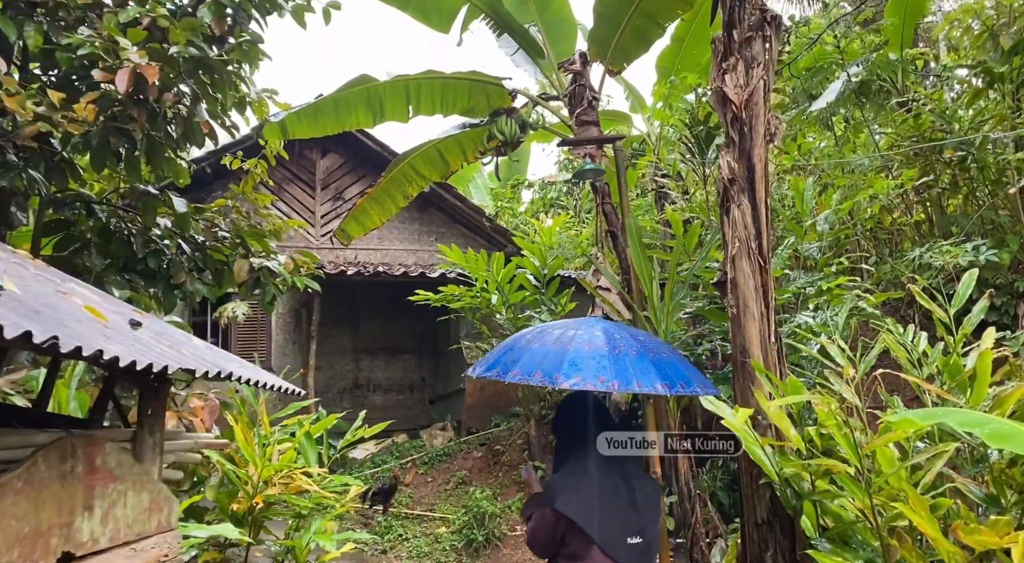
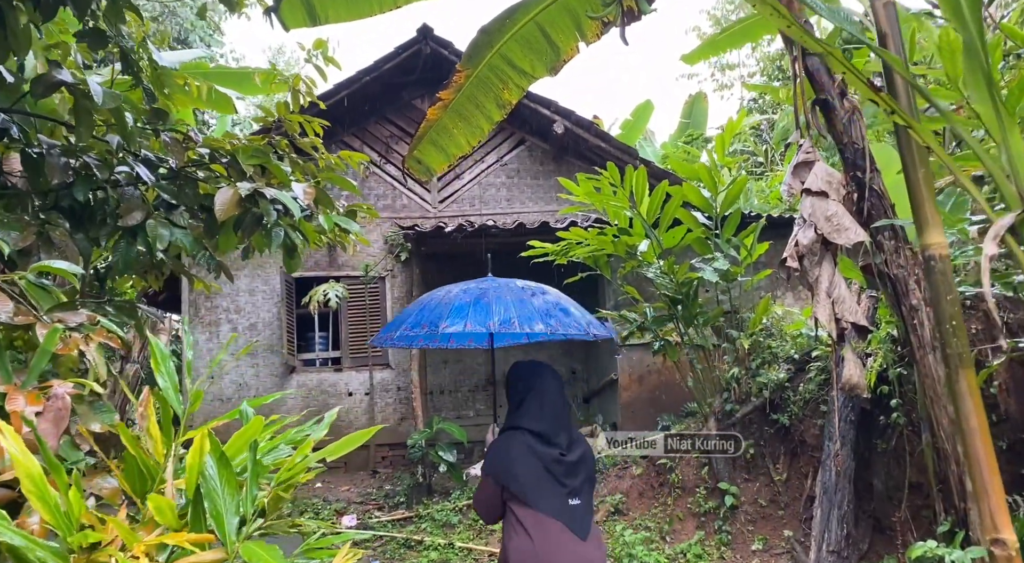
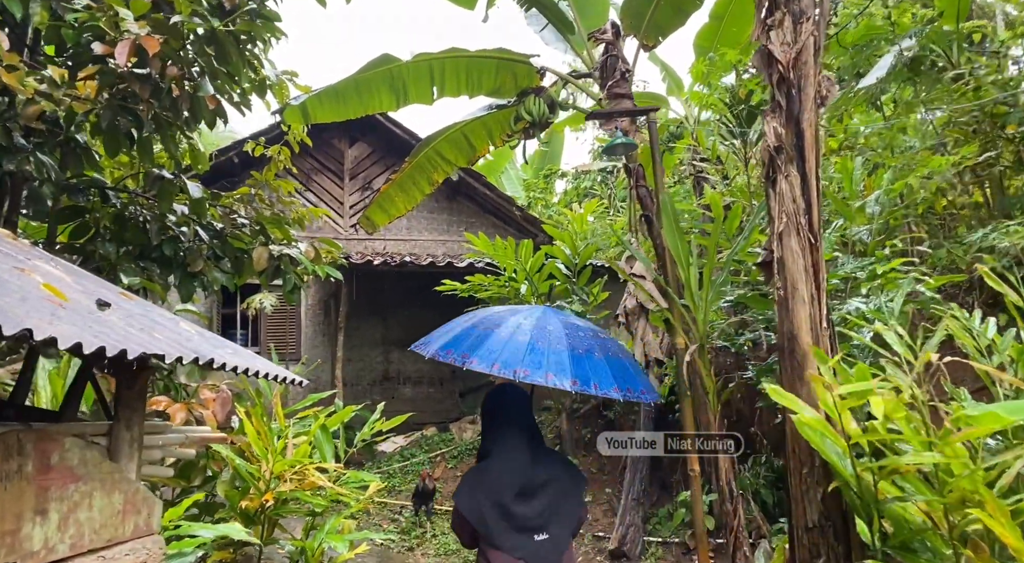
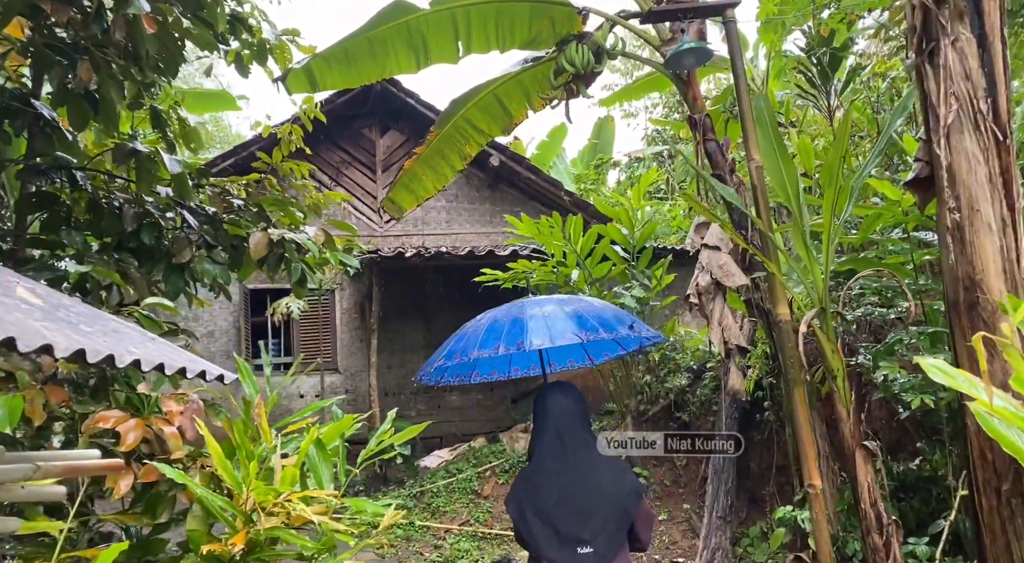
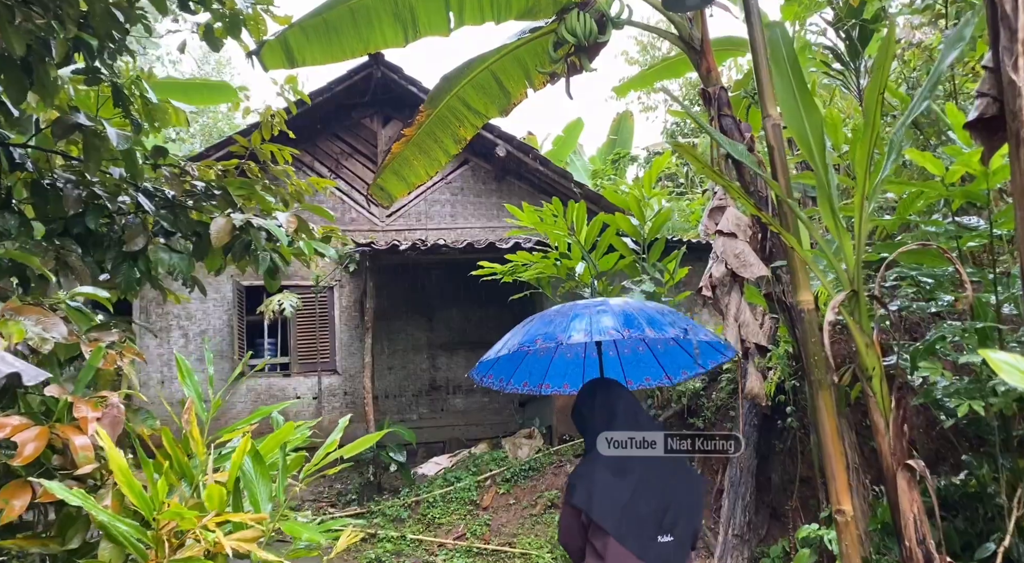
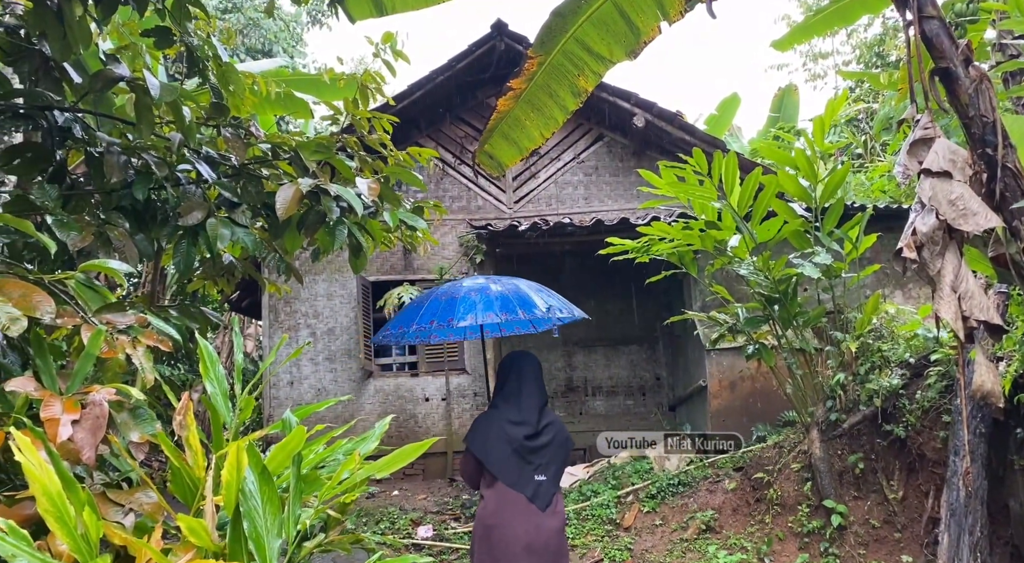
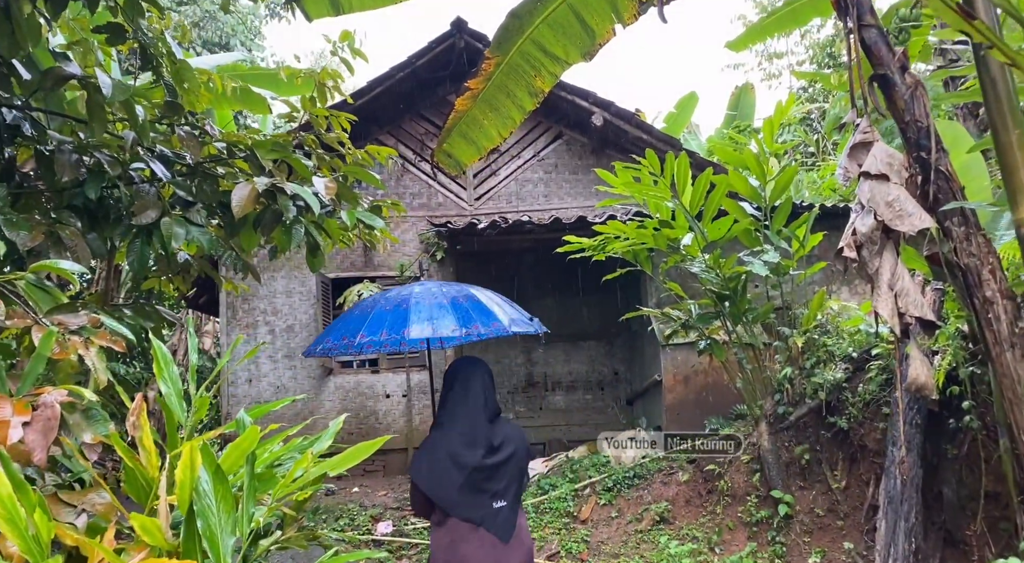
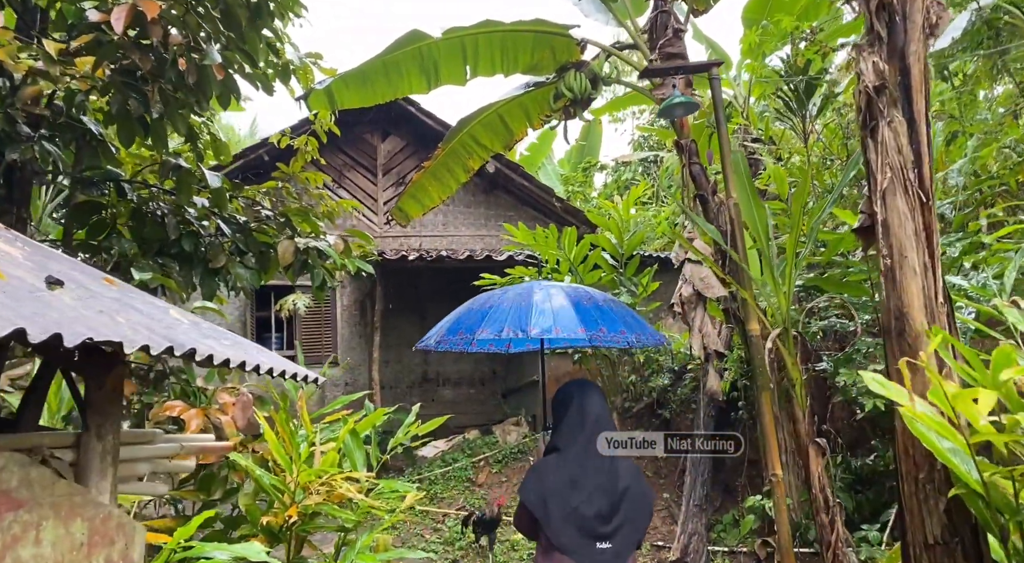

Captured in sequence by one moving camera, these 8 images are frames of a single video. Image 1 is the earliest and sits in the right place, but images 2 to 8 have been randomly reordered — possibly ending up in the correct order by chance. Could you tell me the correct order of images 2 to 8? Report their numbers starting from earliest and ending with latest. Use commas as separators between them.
3, 8, 4, 5, 2, 7, 6
